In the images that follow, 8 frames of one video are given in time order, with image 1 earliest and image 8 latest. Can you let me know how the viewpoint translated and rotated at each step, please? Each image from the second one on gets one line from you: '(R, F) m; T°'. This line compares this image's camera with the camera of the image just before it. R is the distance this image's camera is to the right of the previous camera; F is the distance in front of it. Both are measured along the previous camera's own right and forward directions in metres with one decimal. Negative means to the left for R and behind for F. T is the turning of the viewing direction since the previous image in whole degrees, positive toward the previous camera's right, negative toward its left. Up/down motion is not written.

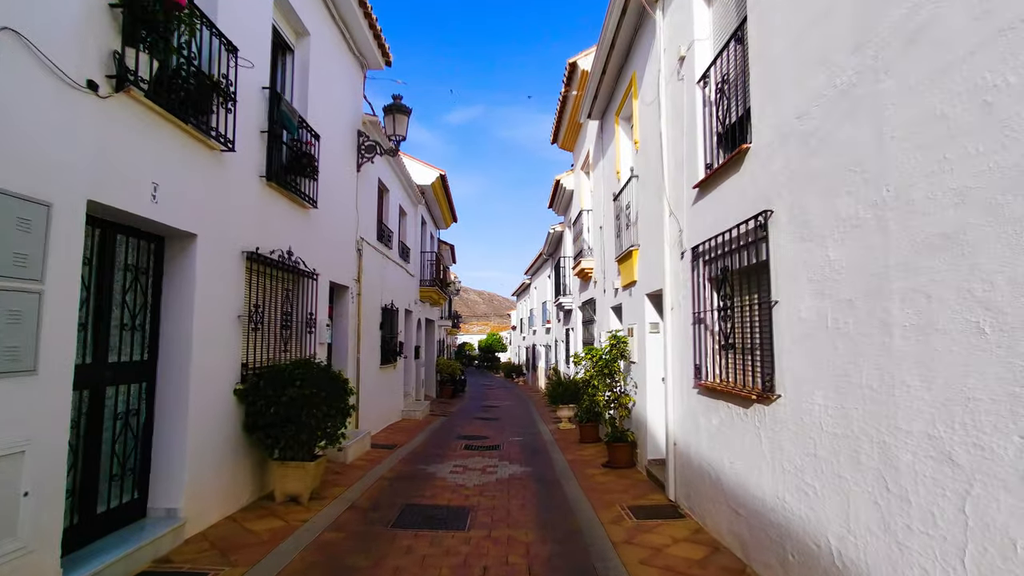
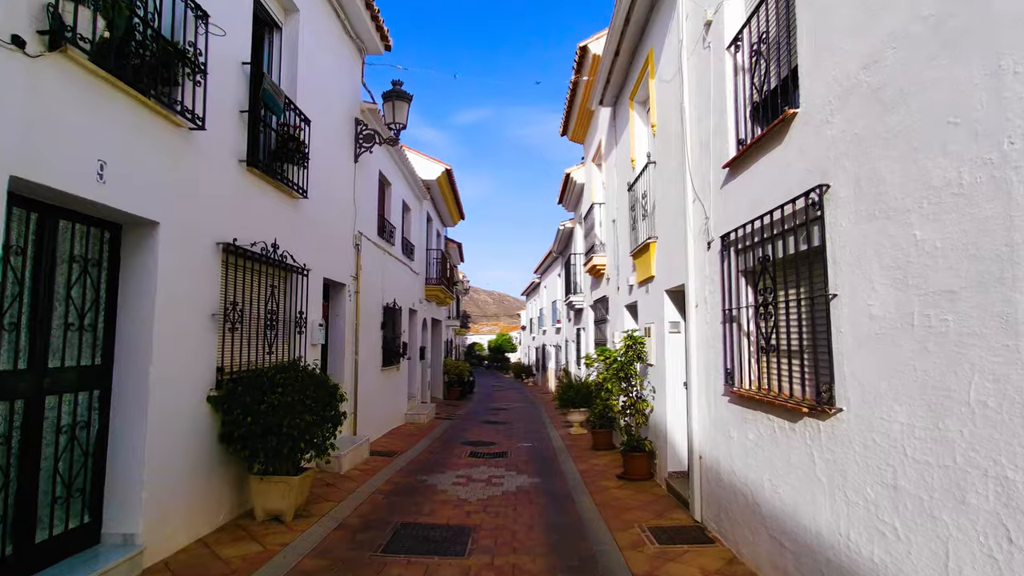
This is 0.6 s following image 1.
(0.0, +0.6) m; -1°
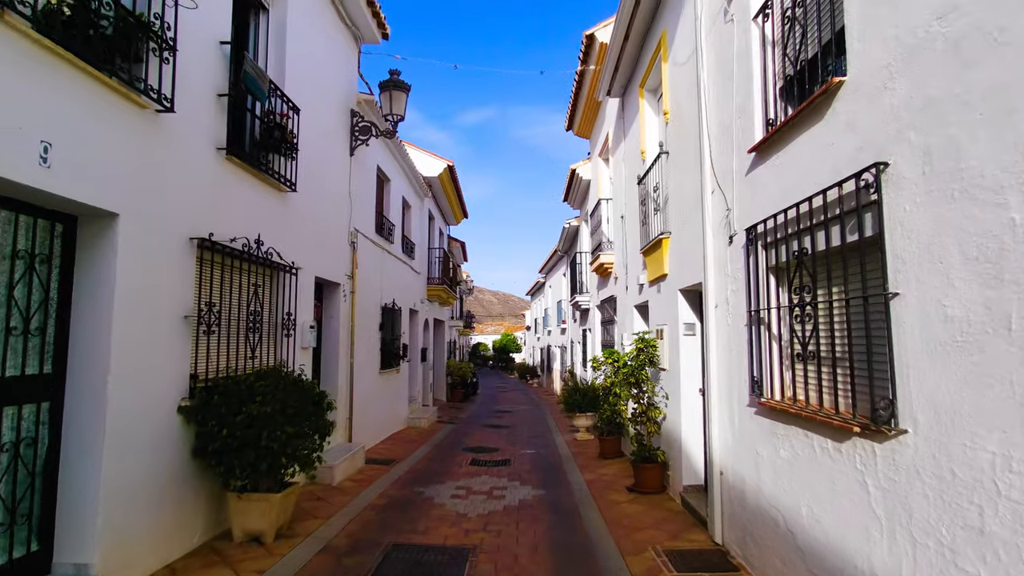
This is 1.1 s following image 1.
(0.0, +0.5) m; -1°
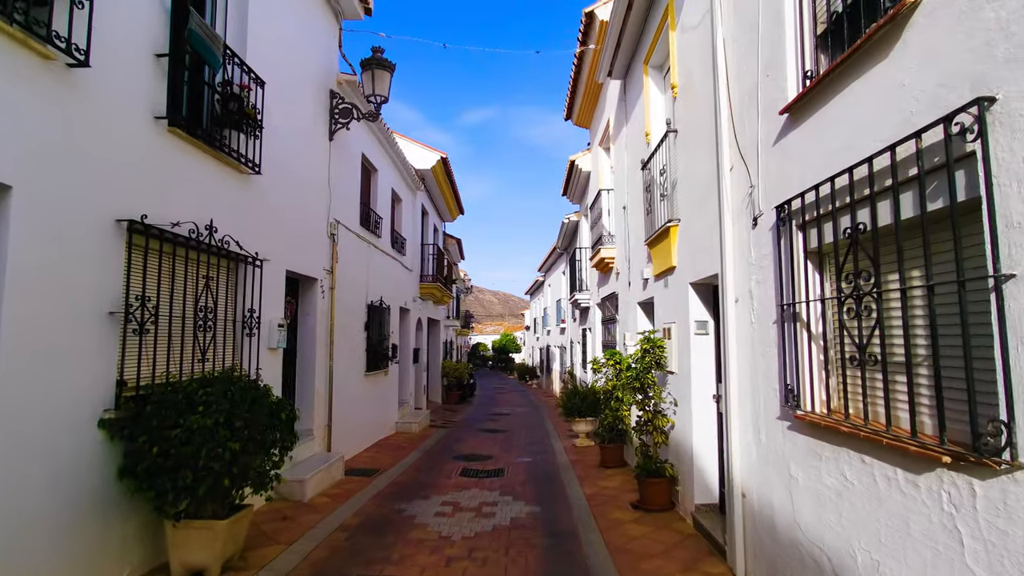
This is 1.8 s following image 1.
(+0.1, +0.7) m; 0°
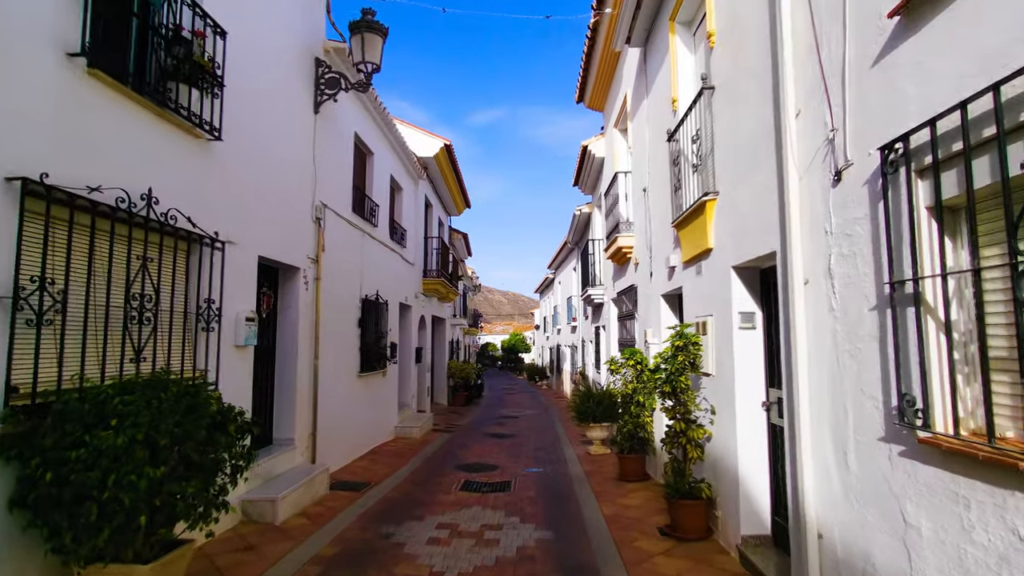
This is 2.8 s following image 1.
(0.0, +0.9) m; -1°
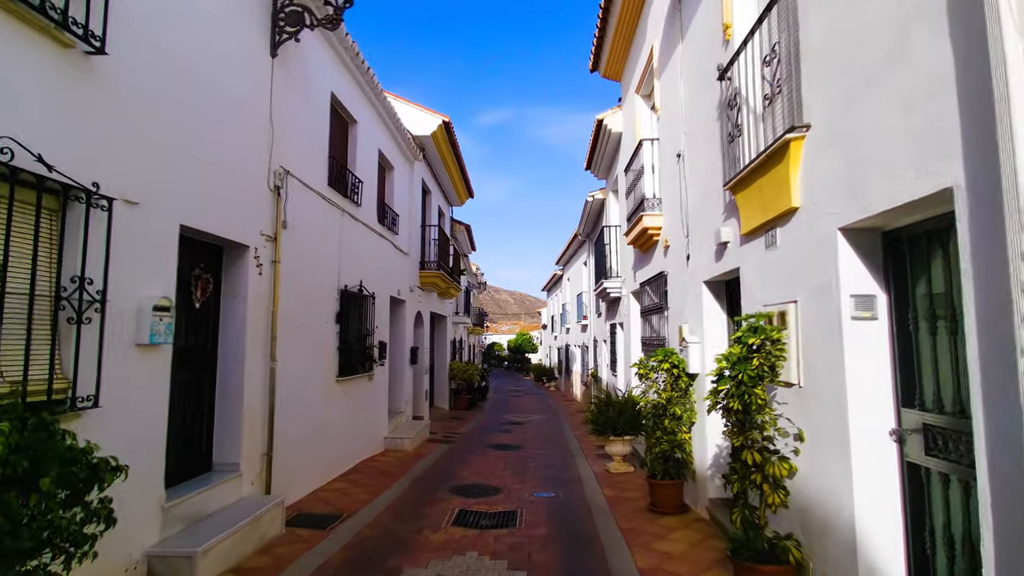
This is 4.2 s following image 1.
(0.0, +1.4) m; -1°
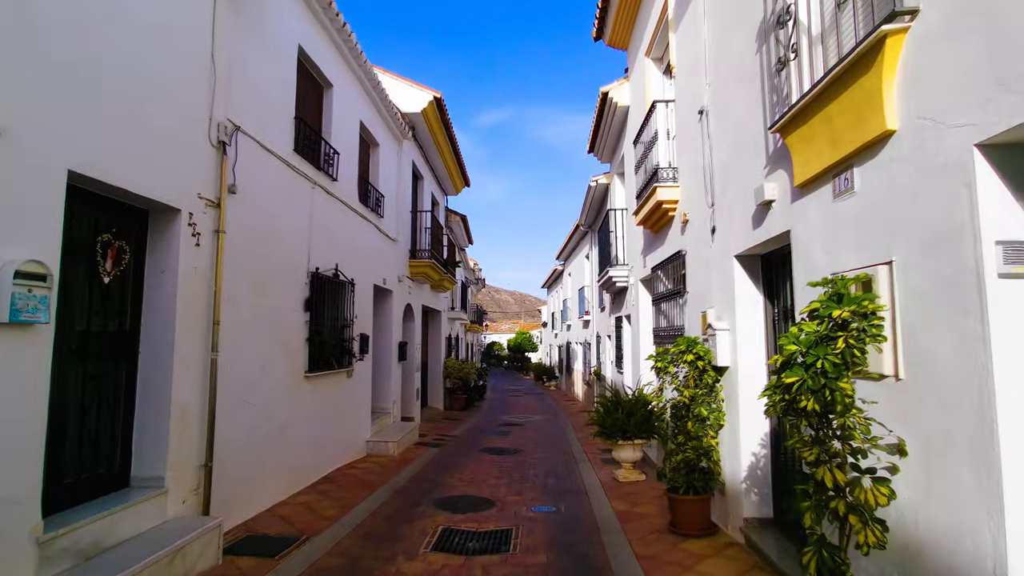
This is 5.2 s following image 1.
(+0.1, +1.0) m; 0°
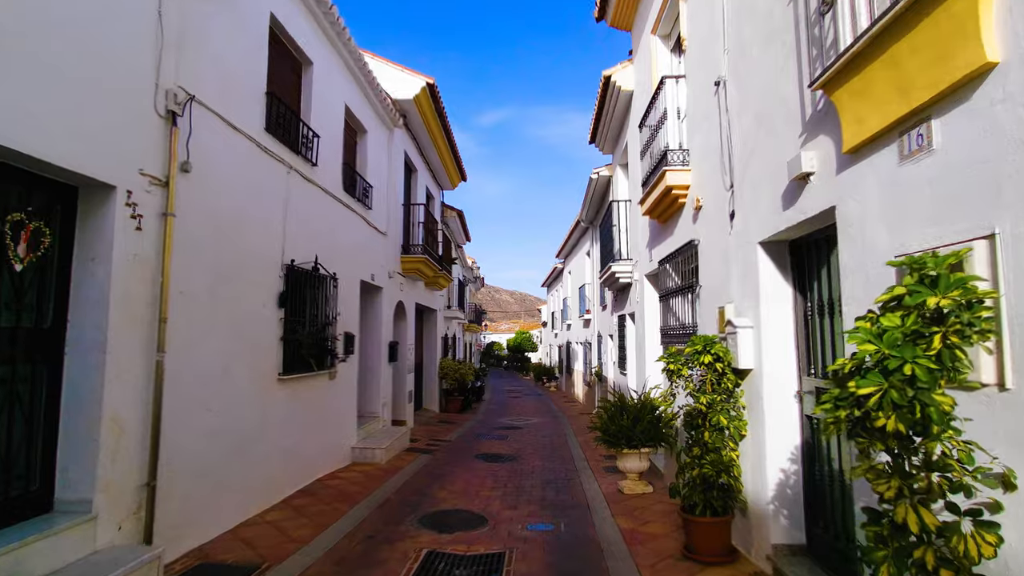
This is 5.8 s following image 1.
(+0.1, +0.6) m; 0°
